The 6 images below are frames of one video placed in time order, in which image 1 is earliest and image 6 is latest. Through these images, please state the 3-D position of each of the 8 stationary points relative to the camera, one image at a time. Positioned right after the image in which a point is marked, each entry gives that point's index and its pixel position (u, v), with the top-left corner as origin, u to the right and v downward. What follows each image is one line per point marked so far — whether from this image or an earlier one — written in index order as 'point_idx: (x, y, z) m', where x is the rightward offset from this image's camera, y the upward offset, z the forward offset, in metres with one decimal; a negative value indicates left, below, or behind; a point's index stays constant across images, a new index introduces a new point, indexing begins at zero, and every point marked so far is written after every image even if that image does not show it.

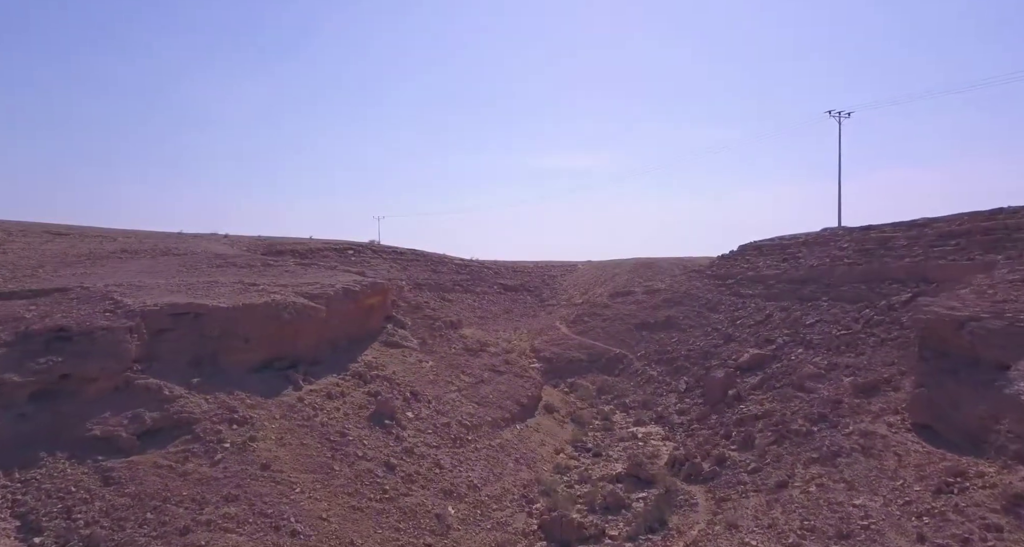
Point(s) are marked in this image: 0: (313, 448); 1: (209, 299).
0: (-3.2, -2.8, +9.7) m
1: (-5.5, -0.5, +10.9) m
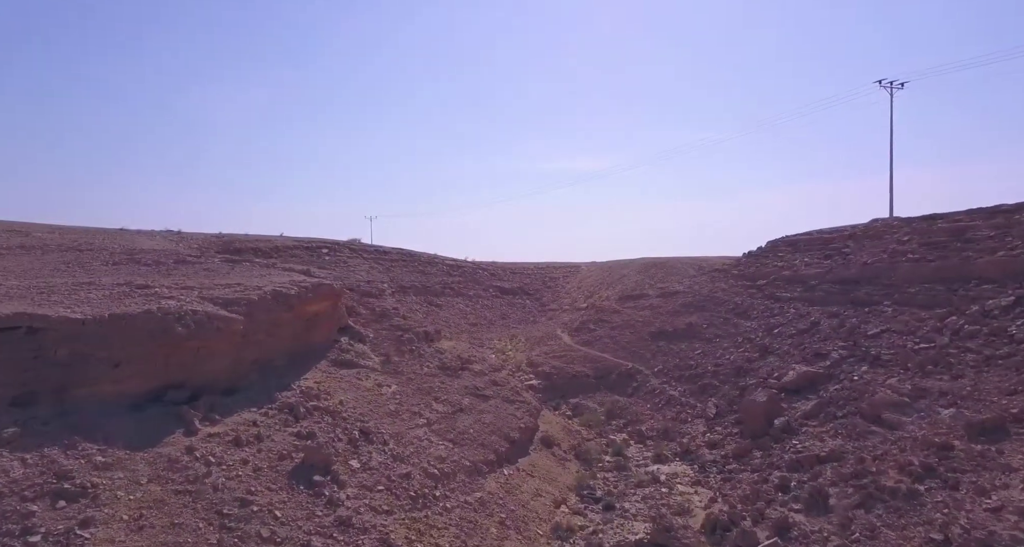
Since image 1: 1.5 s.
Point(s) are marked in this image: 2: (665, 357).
0: (-3.5, -2.8, +6.5) m
1: (-5.8, -0.4, +7.7) m
2: (+4.5, -2.5, +17.9) m
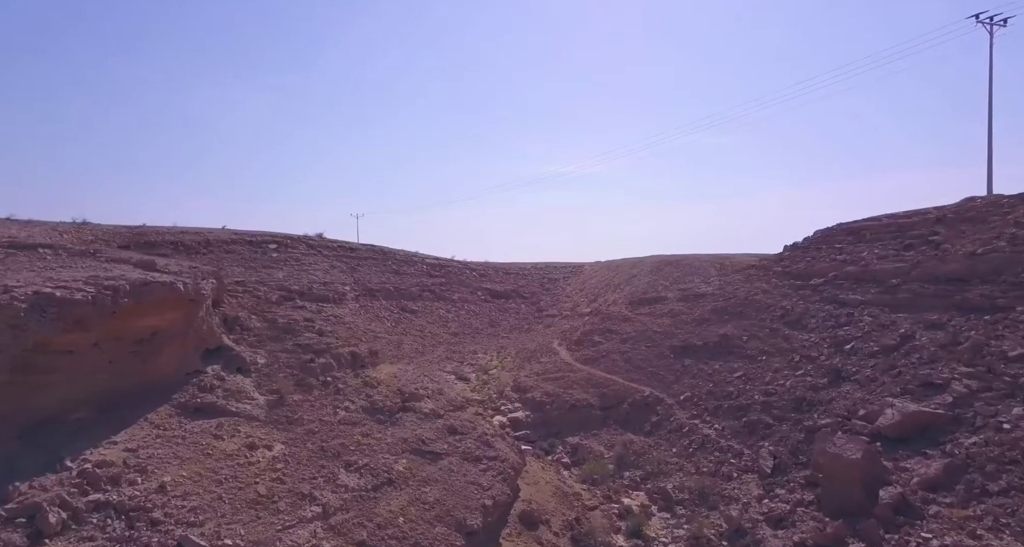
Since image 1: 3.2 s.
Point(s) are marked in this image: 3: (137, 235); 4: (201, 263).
0: (-4.0, -2.7, +2.2) m
1: (-6.3, -0.3, +3.4) m
2: (+4.1, -2.5, +13.5) m
3: (-10.5, +1.1, +16.8) m
4: (-9.0, +0.3, +17.3) m
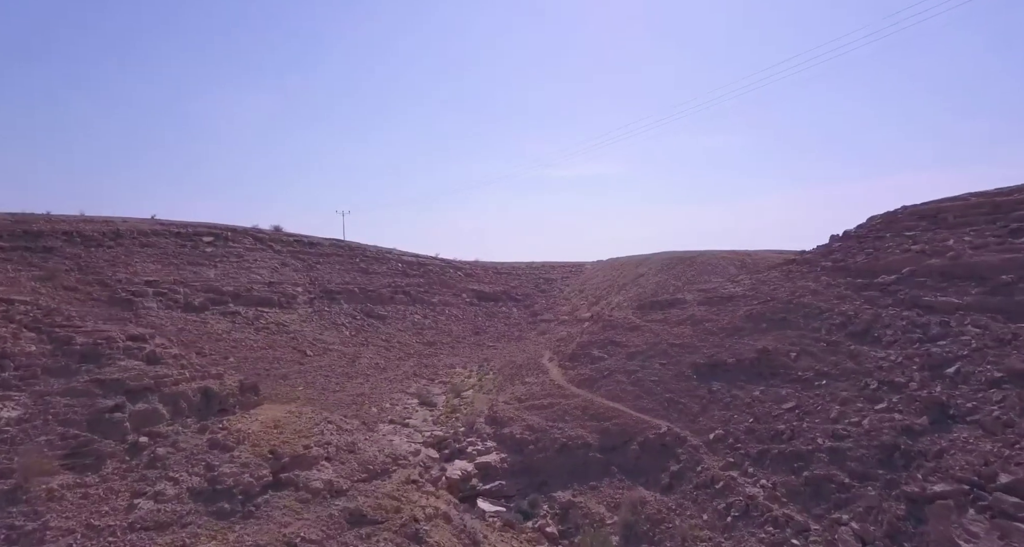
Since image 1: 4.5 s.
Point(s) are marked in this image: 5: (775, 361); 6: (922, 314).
0: (-4.6, -2.6, -1.2) m
1: (-6.9, -0.2, 0.0) m
2: (+3.6, -2.4, +10.0) m
3: (-11.0, +1.1, +13.3) m
4: (-9.5, +0.3, +13.9) m
5: (+4.7, -1.6, +10.7) m
6: (+6.7, -0.7, +9.8) m
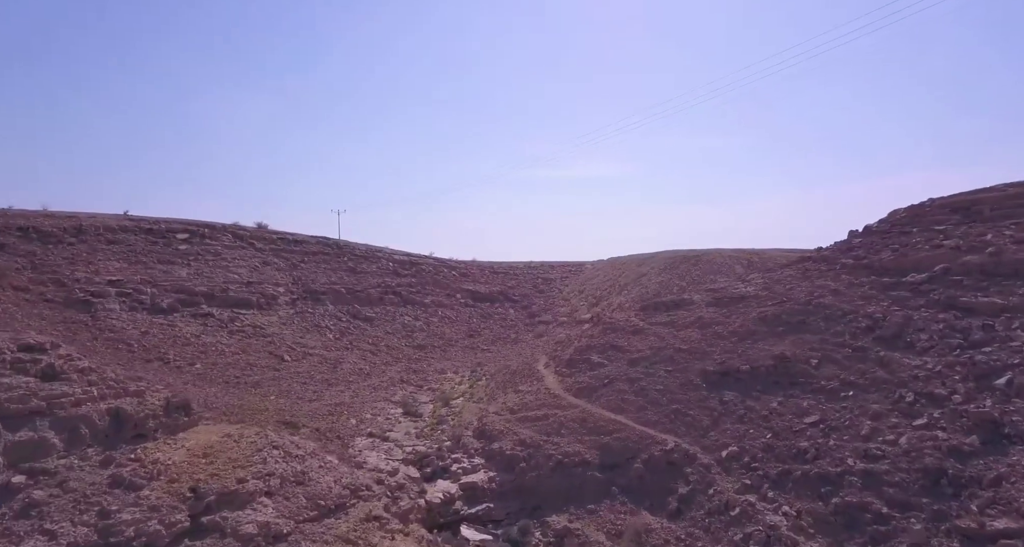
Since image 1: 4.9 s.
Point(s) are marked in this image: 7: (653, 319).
0: (-4.8, -2.5, -2.3) m
1: (-7.1, -0.2, -1.1) m
2: (+3.4, -2.3, +8.9) m
3: (-11.2, +1.2, +12.3) m
4: (-9.7, +0.4, +12.8) m
5: (+4.5, -1.5, +9.6) m
6: (+6.6, -0.6, +8.8) m
7: (+3.1, -1.0, +13.0) m
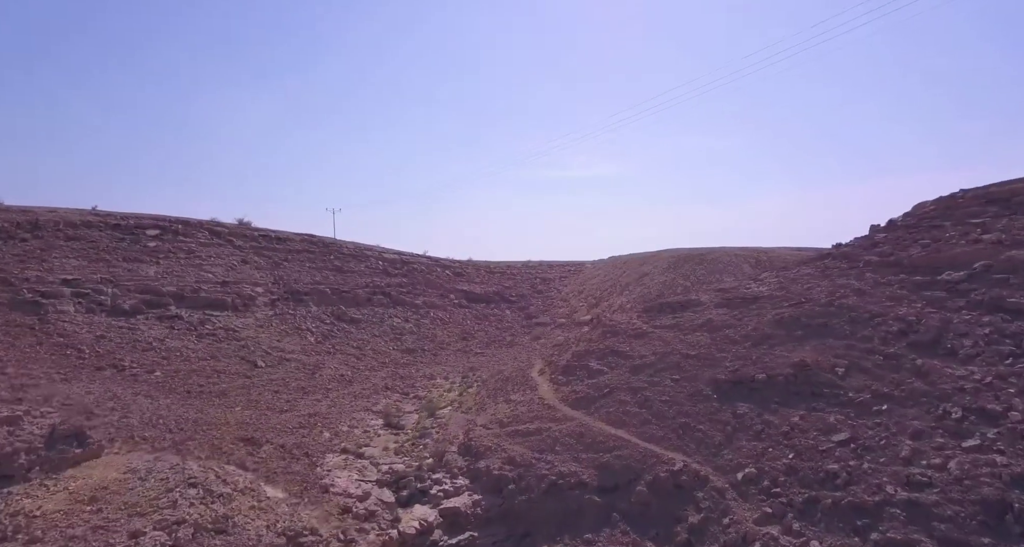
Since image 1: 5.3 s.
0: (-5.0, -2.5, -3.4) m
1: (-7.3, -0.2, -2.1) m
2: (+3.2, -2.3, +7.9) m
3: (-11.4, +1.2, +11.3) m
4: (-9.8, +0.4, +11.8) m
5: (+4.4, -1.5, +8.5) m
6: (+6.4, -0.6, +7.7) m
7: (+2.9, -1.0, +11.9) m
